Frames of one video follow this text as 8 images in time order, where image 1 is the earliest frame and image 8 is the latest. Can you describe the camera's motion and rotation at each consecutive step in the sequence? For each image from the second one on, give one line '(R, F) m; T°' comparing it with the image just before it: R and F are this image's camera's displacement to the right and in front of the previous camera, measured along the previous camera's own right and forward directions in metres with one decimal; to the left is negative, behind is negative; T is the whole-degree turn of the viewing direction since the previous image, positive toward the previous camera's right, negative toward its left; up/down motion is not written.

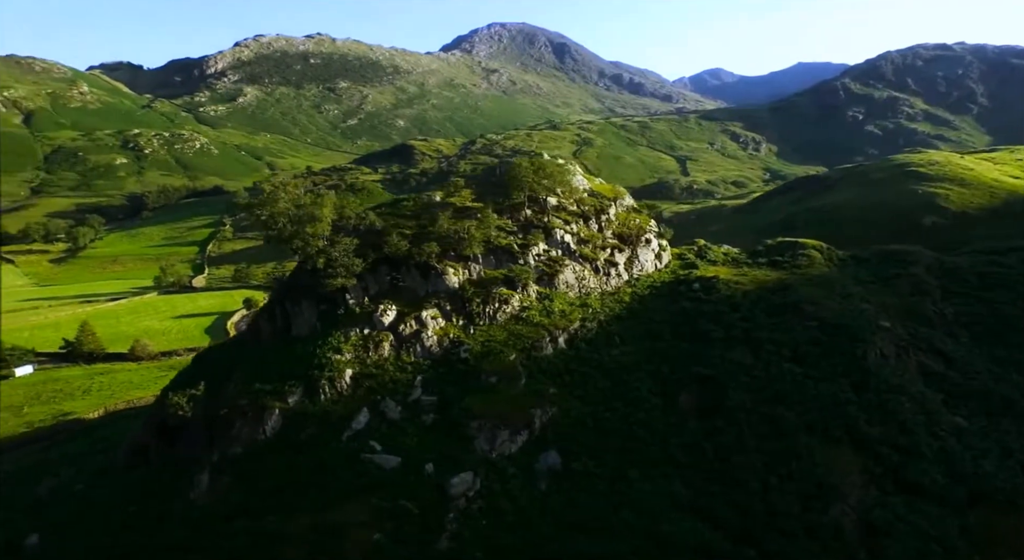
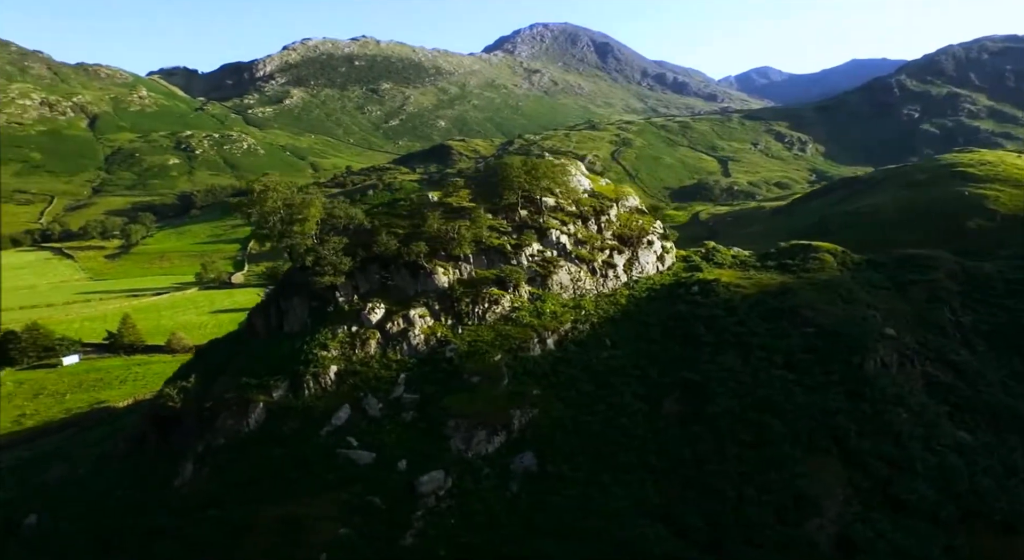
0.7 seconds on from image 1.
(+5.3, 0.0) m; -5°
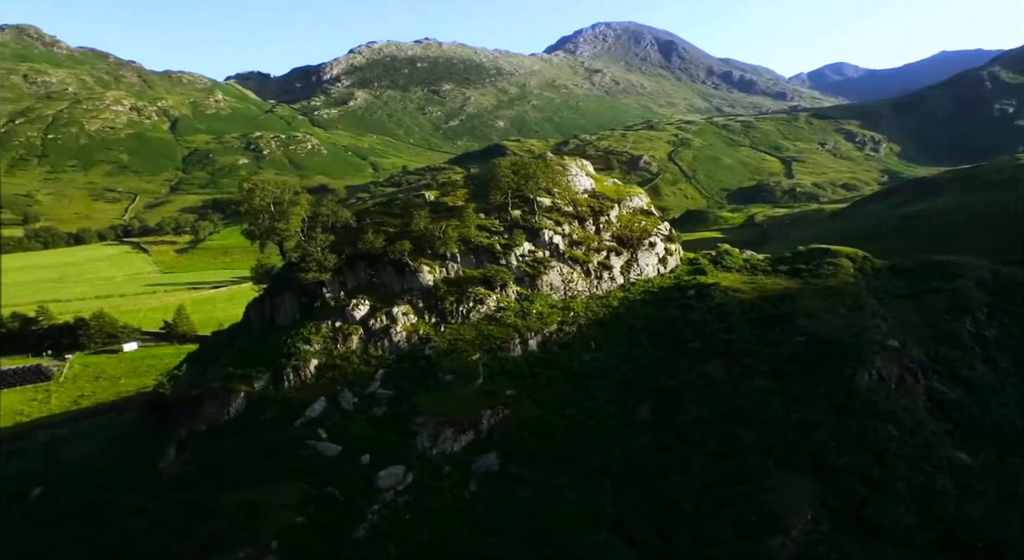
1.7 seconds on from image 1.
(+7.8, +0.4) m; -7°
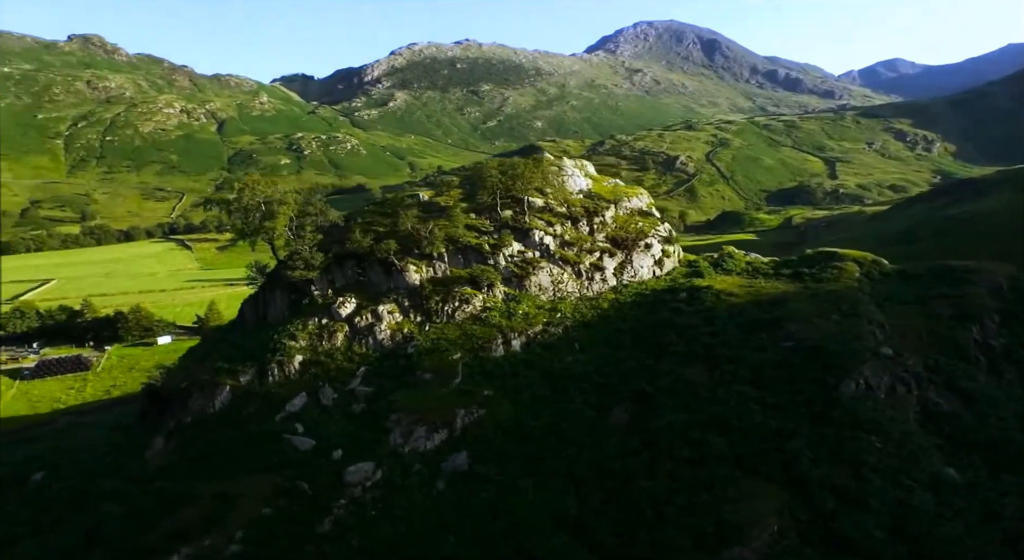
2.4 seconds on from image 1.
(+5.6, +0.2) m; -5°
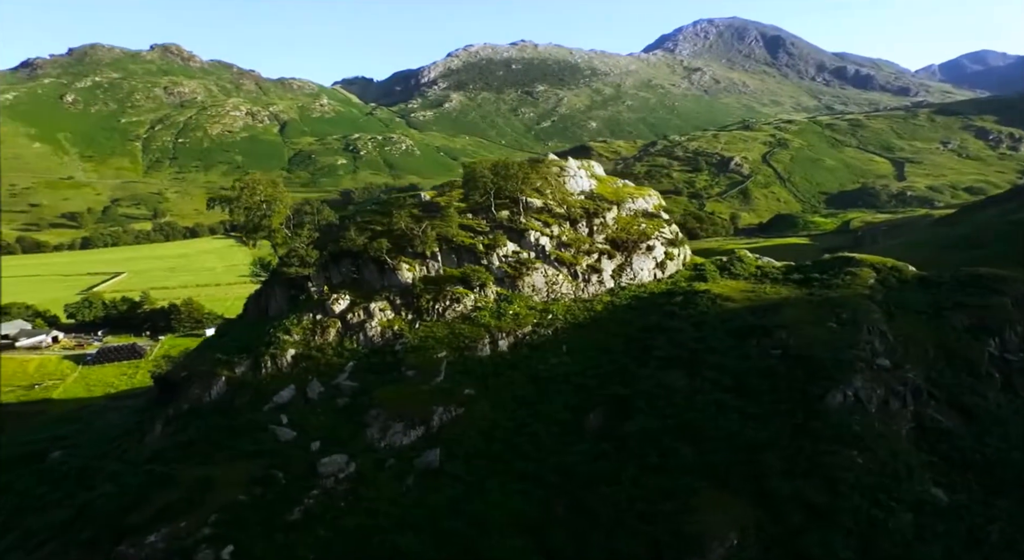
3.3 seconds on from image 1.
(+6.8, +0.4) m; -6°
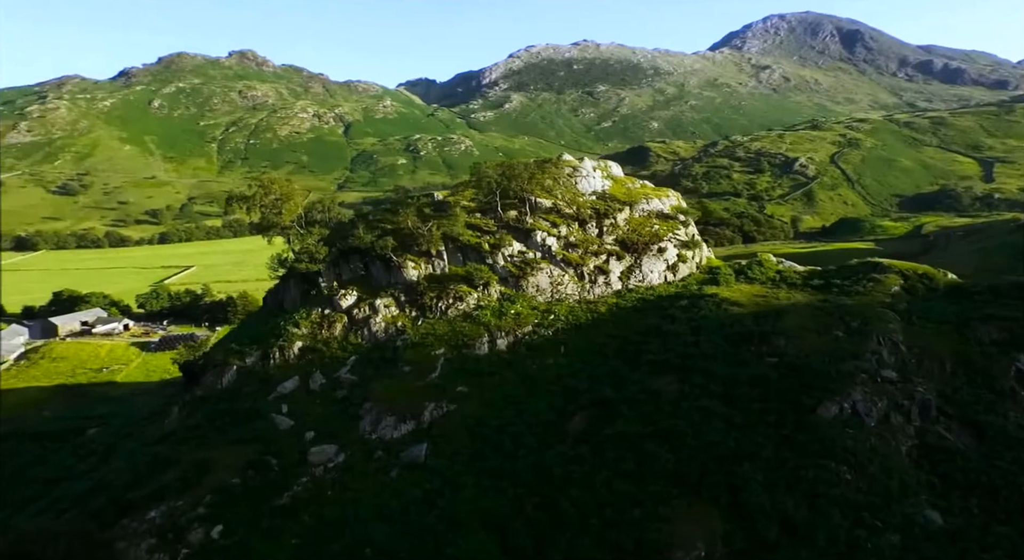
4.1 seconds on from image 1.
(+6.1, +0.5) m; -6°
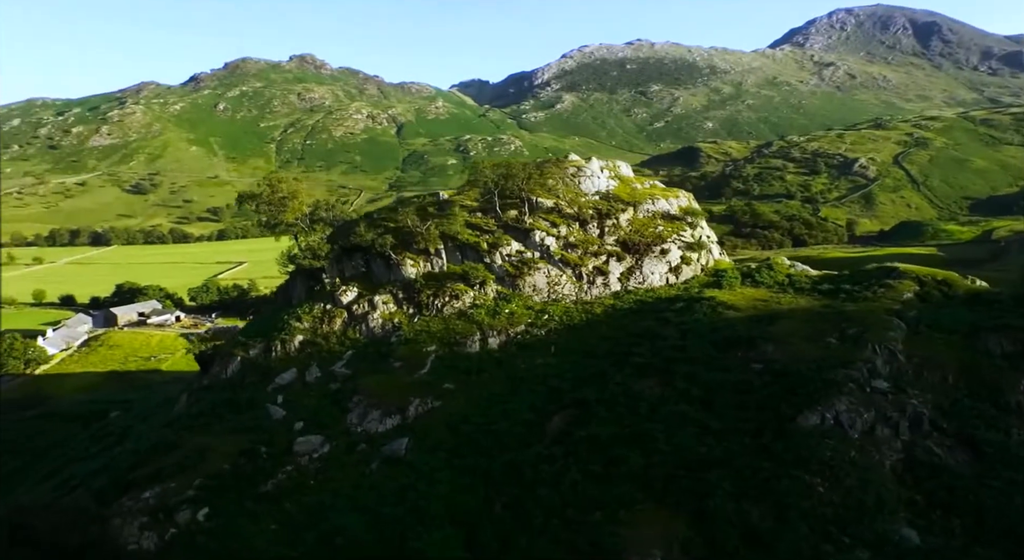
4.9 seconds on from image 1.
(+6.0, +0.5) m; -6°
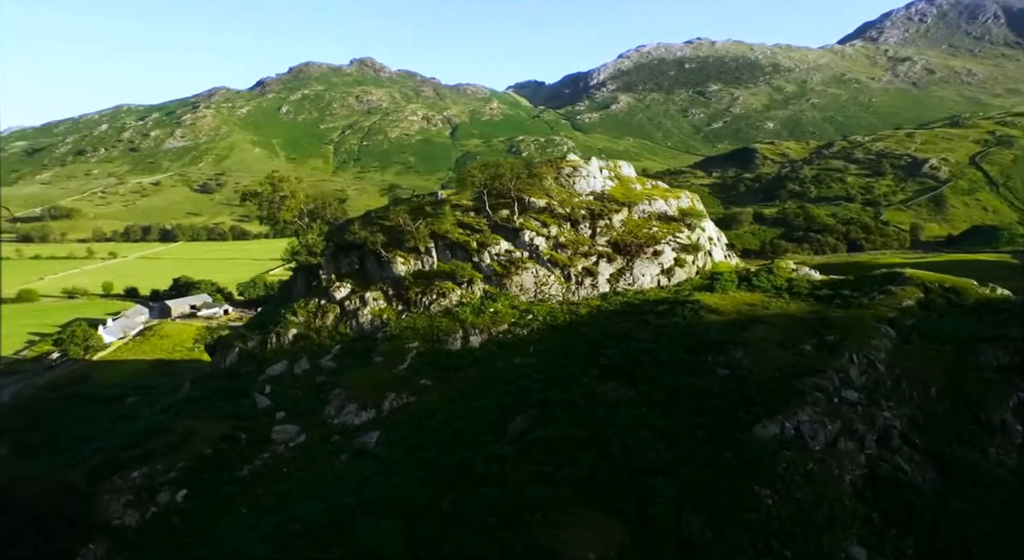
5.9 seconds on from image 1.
(+7.4, +0.8) m; -6°
